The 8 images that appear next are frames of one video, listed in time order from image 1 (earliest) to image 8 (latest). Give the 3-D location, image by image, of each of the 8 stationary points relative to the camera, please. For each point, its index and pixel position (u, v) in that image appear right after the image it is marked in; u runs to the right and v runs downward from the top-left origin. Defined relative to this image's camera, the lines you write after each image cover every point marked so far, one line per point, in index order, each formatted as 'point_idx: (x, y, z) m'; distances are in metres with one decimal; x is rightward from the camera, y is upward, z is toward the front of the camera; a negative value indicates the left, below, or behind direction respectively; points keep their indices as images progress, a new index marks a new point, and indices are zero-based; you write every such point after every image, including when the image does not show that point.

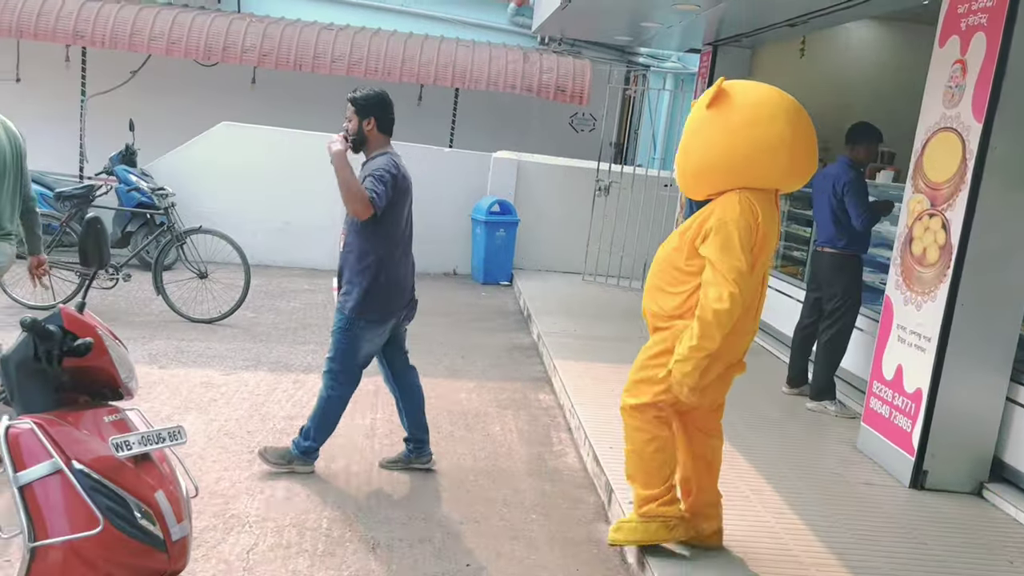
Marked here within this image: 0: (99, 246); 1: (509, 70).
0: (-1.0, +0.1, +2.1) m
1: (0.0, +2.2, +8.8) m
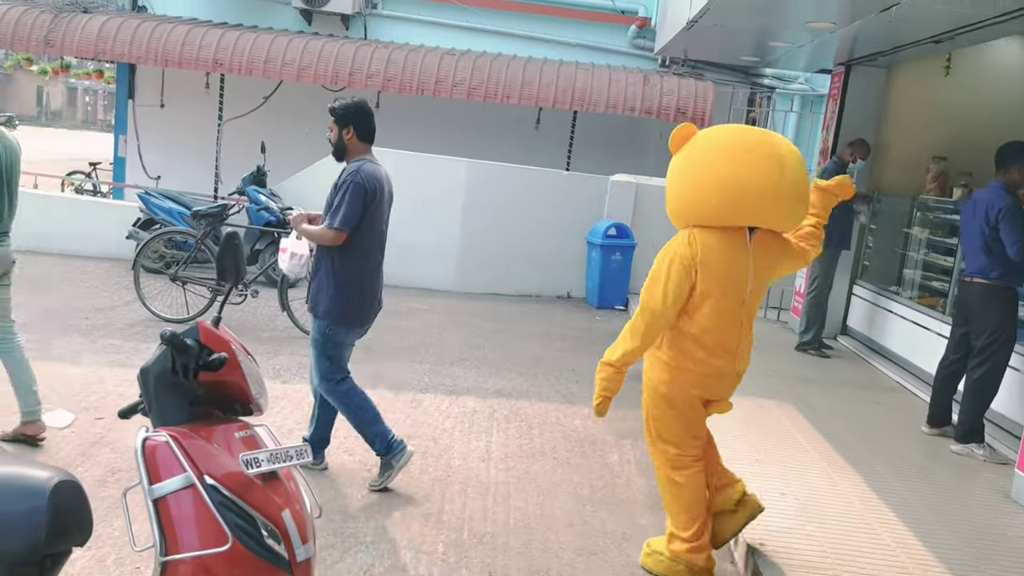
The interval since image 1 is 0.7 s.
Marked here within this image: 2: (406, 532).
0: (-0.7, +0.1, +2.2) m
1: (+1.2, +2.0, +8.7) m
2: (-0.4, -0.9, +3.0) m
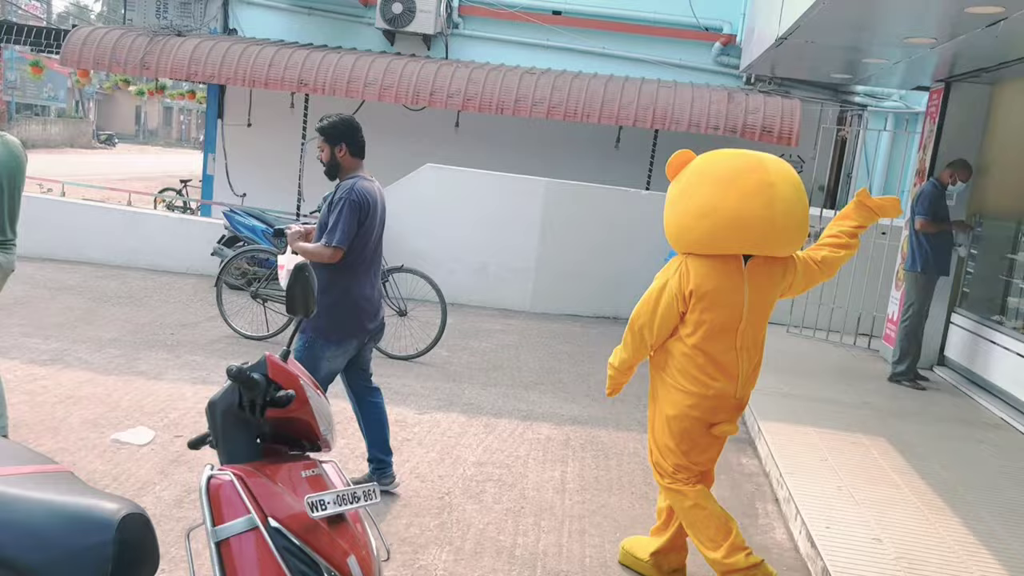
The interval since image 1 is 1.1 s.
0: (-0.5, 0.0, +2.1) m
1: (+2.0, +1.8, +8.5) m
2: (-0.1, -0.9, +2.9) m
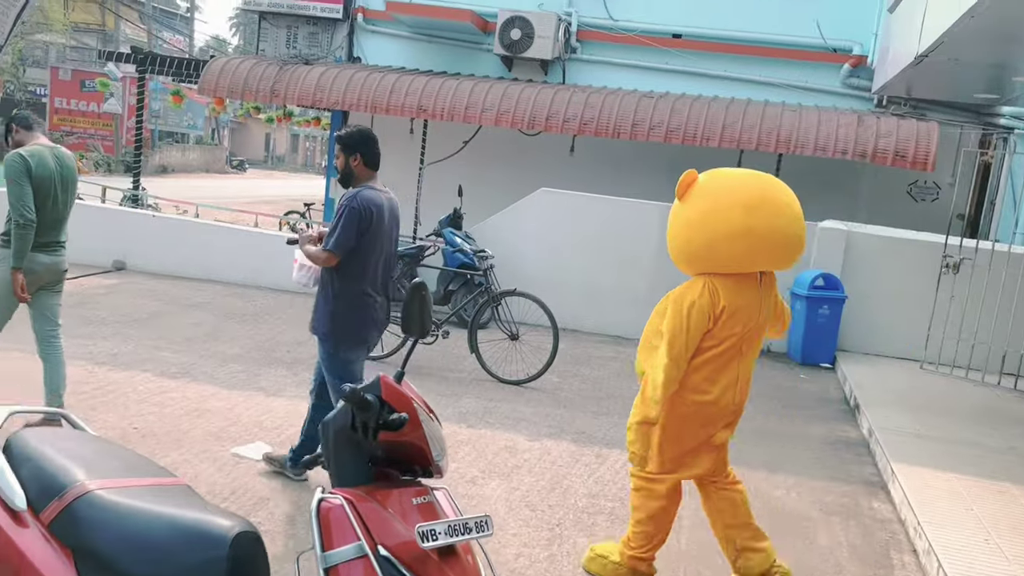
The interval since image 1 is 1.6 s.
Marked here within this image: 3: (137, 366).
0: (-0.2, -0.1, +2.1) m
1: (+3.1, +1.5, +8.2) m
2: (+0.2, -1.0, +2.8) m
3: (-2.3, -0.5, +5.2) m
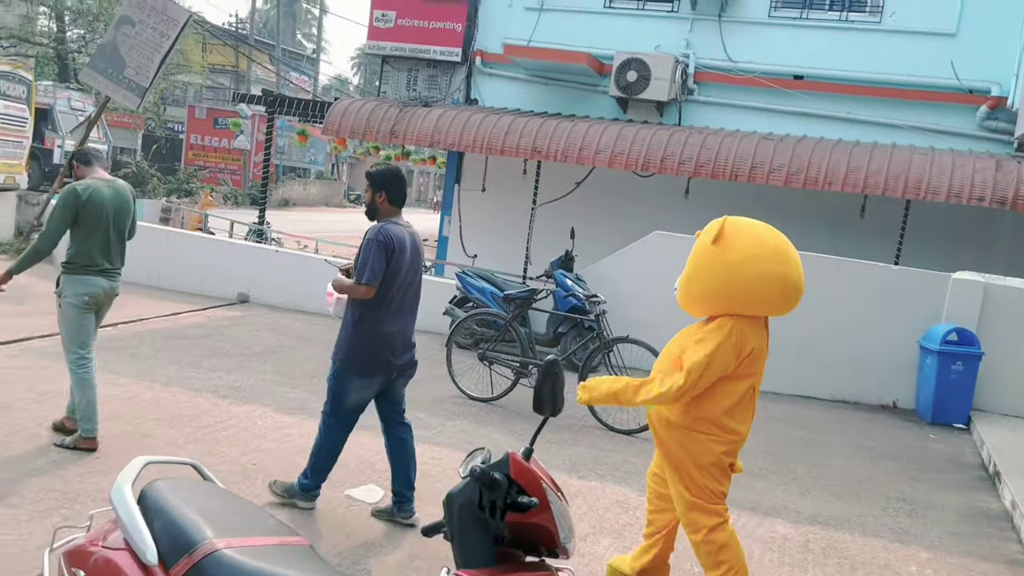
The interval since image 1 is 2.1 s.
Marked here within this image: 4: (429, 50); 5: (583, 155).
0: (+0.1, -0.2, +2.0) m
1: (+4.2, +1.0, +7.7) m
2: (+0.6, -1.2, +2.6) m
3: (-1.6, -0.7, +5.4) m
4: (-1.0, +3.0, +10.8) m
5: (+0.8, +1.4, +9.0) m
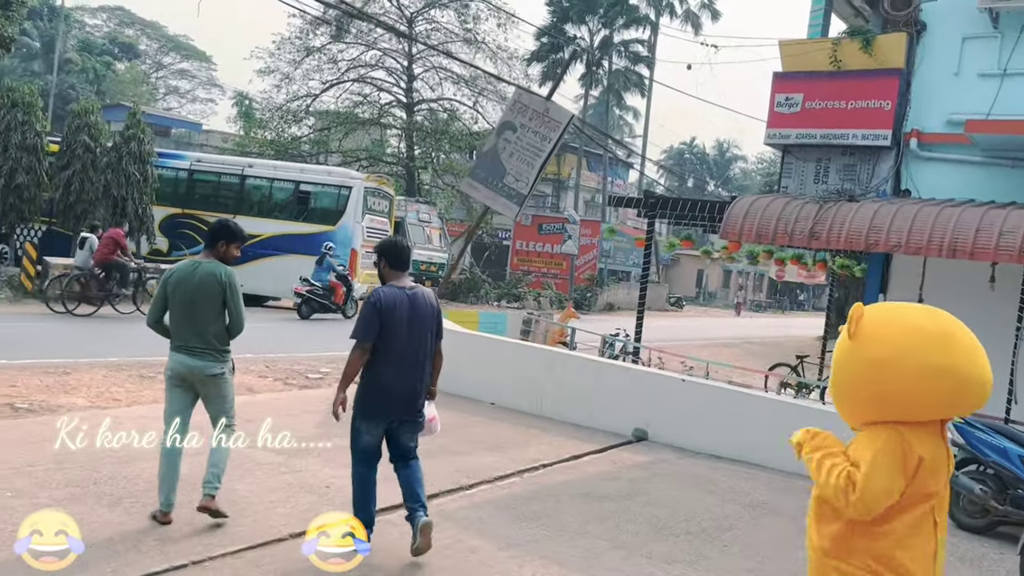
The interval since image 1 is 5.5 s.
0: (+1.6, -0.6, +0.1) m
1: (+7.3, 0.0, +4.1) m
2: (+2.2, -1.6, +0.3) m
3: (+1.1, -1.5, +3.7) m
4: (+3.5, +1.6, +9.0) m
5: (+4.6, +0.2, +6.6) m
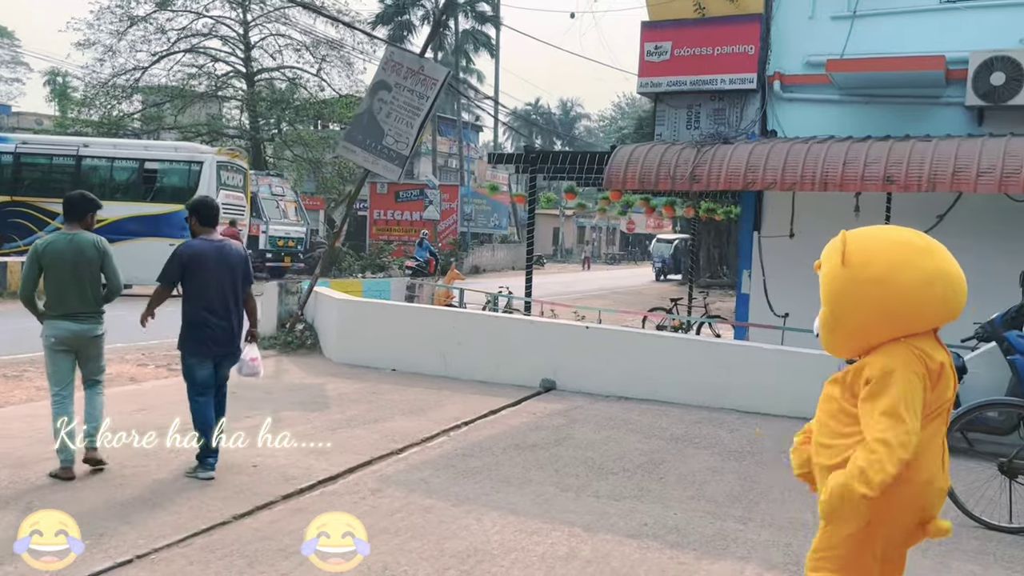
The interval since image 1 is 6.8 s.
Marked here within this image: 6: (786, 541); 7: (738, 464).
0: (+2.0, -0.4, +0.3) m
1: (+6.9, +0.8, +5.3) m
2: (+2.7, -1.3, +0.7) m
3: (+1.0, -1.2, +3.8) m
4: (+2.2, +2.3, +9.3) m
5: (+3.8, +0.9, +7.2) m
6: (+1.3, -1.2, +4.0) m
7: (+1.4, -1.1, +5.3) m
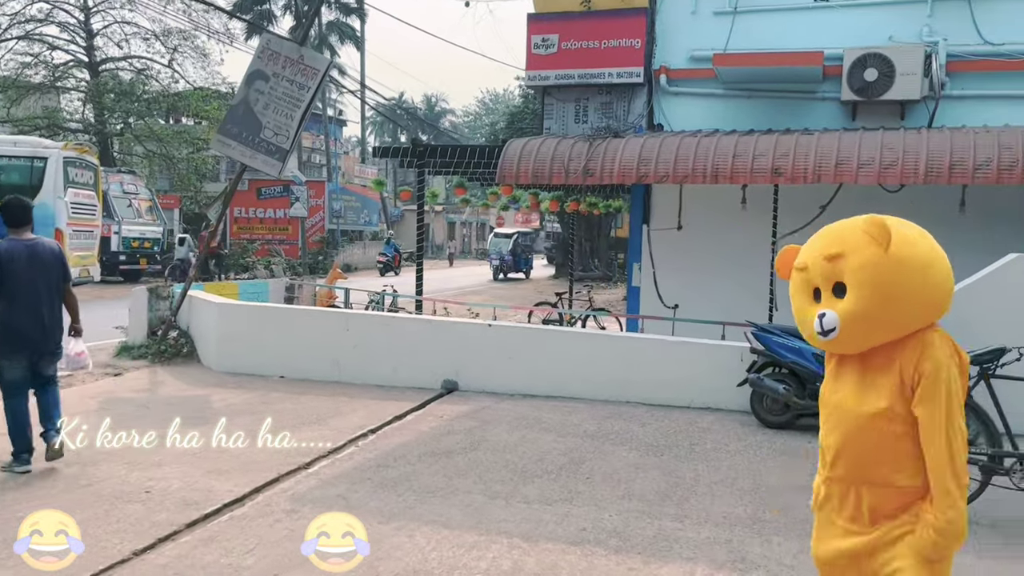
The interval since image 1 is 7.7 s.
0: (+2.2, -0.3, +0.4) m
1: (+6.3, +1.0, +6.1) m
2: (+2.9, -1.3, +0.9) m
3: (+0.7, -1.1, +3.7) m
4: (+1.0, +2.3, +9.3) m
5: (+2.9, +1.0, +7.5) m
6: (+1.0, -1.1, +3.9) m
7: (+0.9, -1.0, +5.3) m
